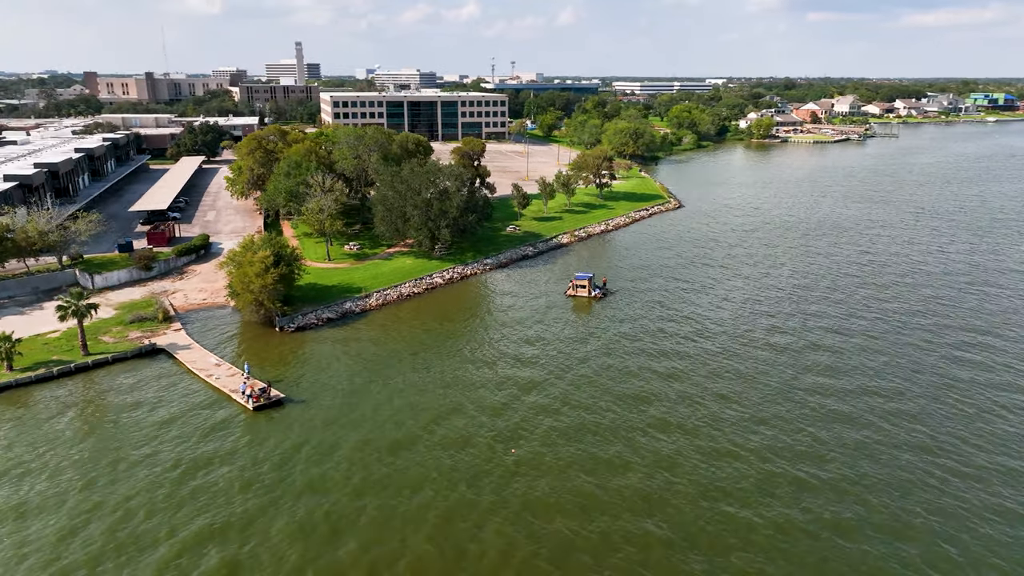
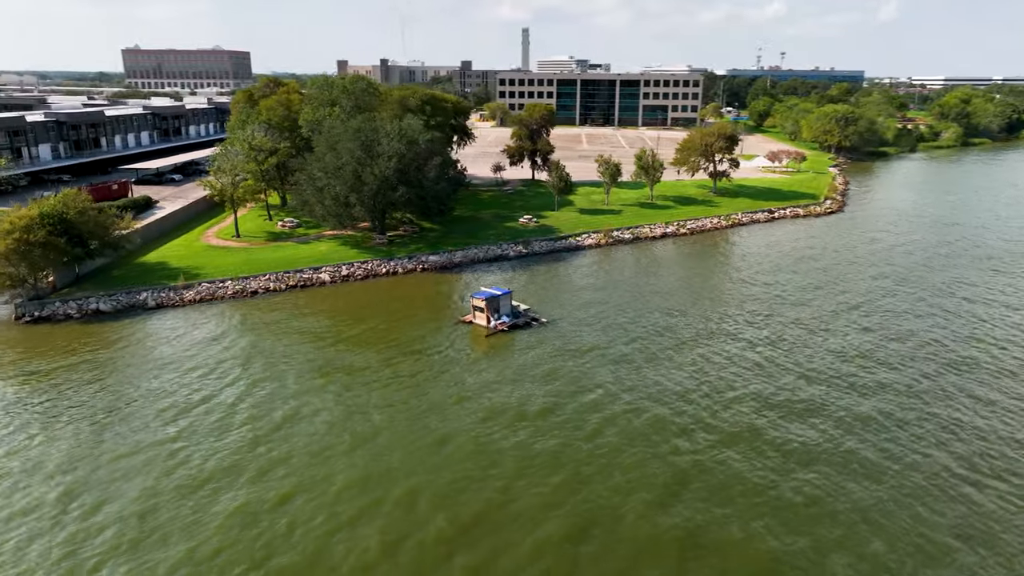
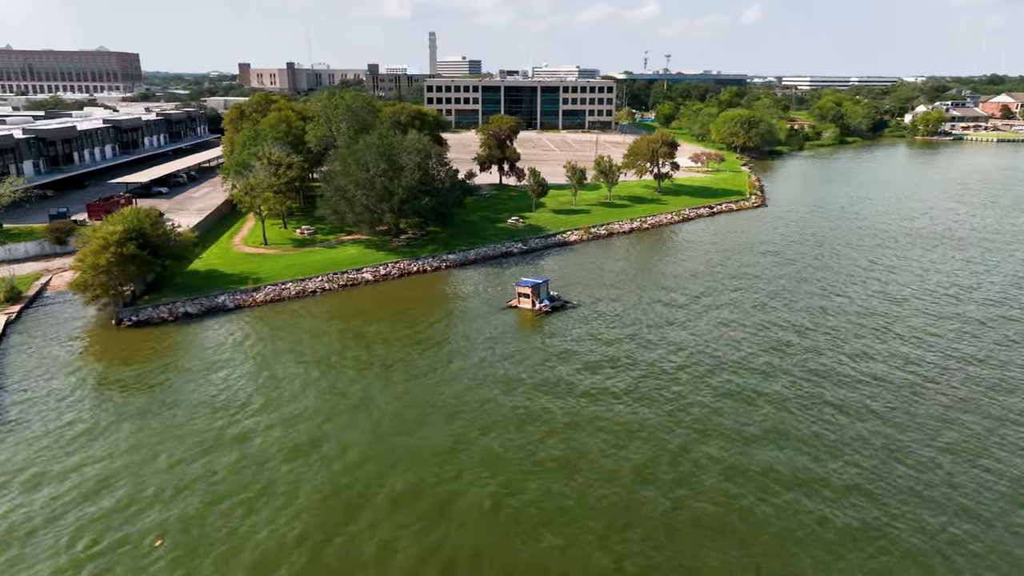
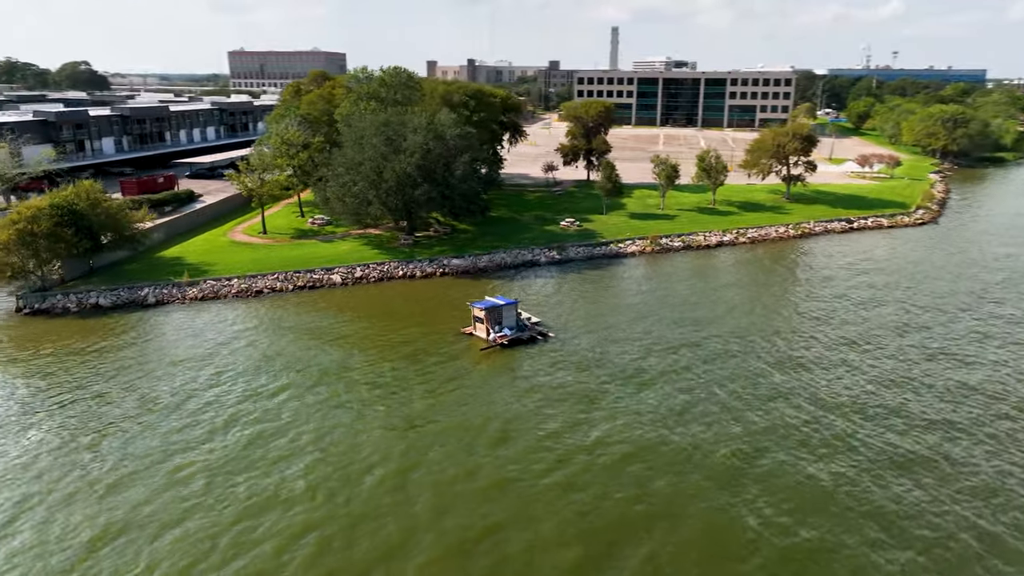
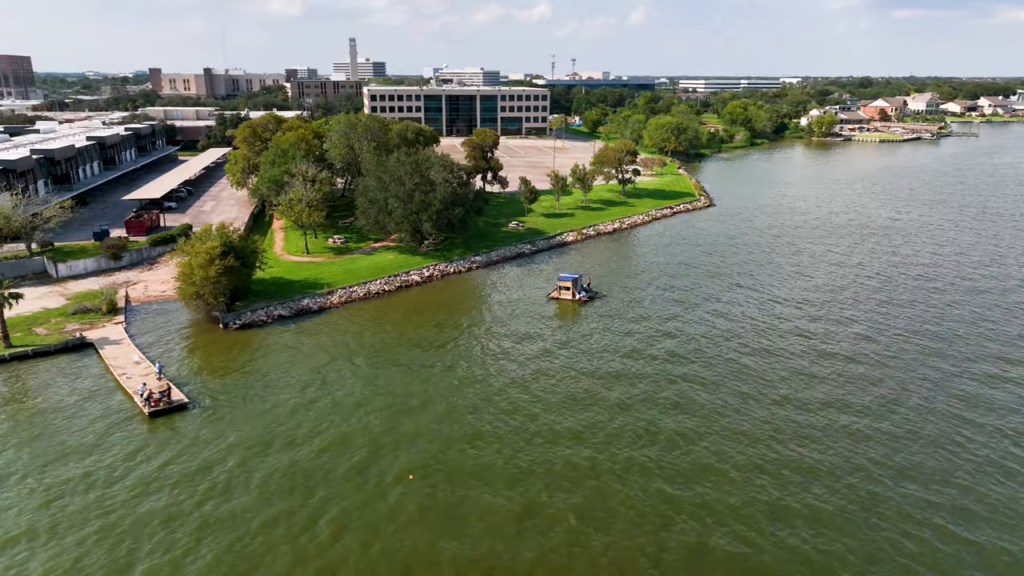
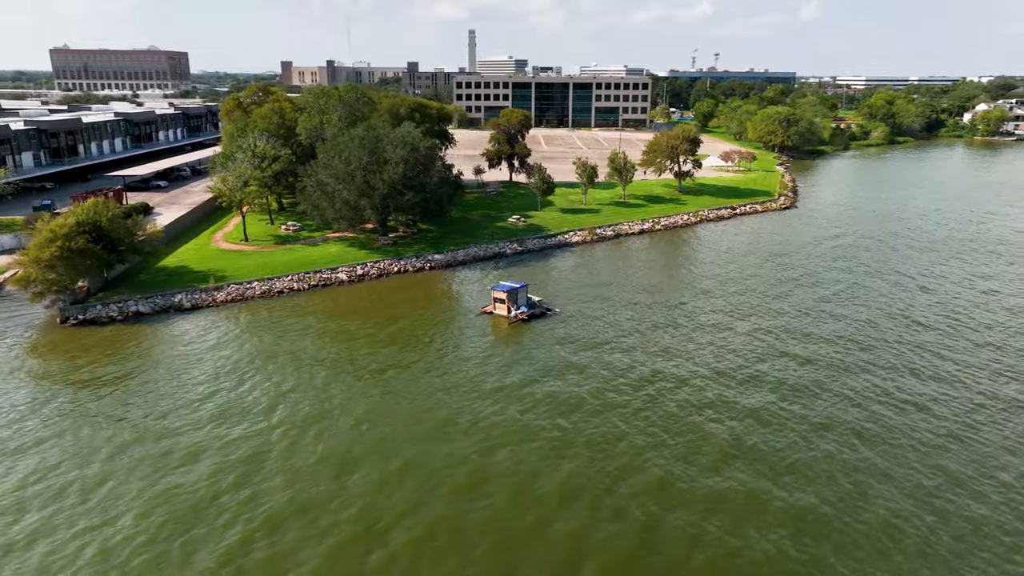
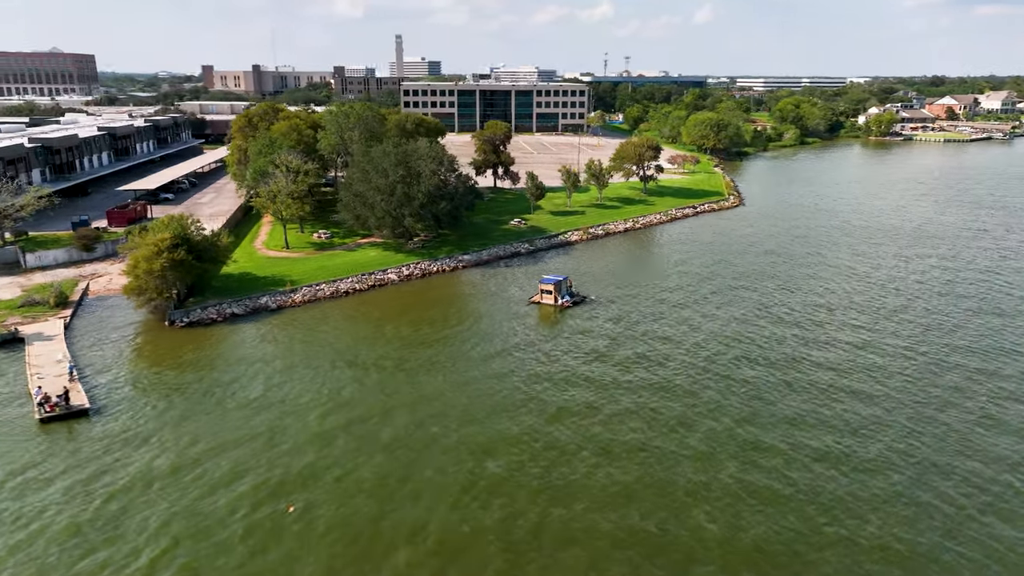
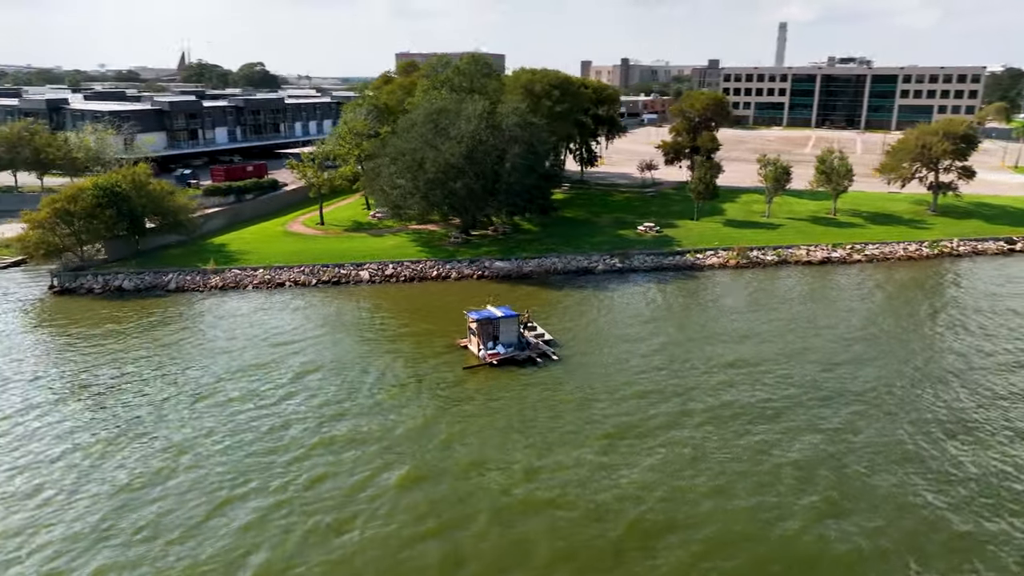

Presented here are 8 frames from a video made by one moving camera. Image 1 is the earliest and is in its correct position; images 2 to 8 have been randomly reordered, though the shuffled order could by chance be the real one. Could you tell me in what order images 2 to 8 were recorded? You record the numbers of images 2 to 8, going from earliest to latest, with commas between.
5, 7, 3, 6, 2, 4, 8
